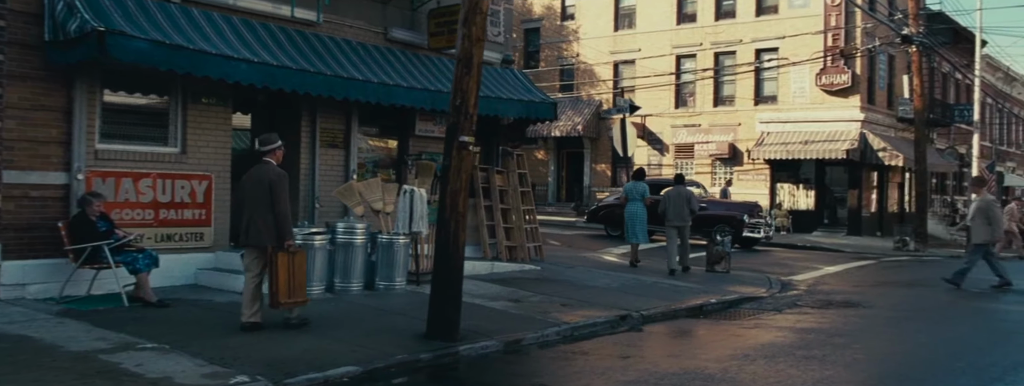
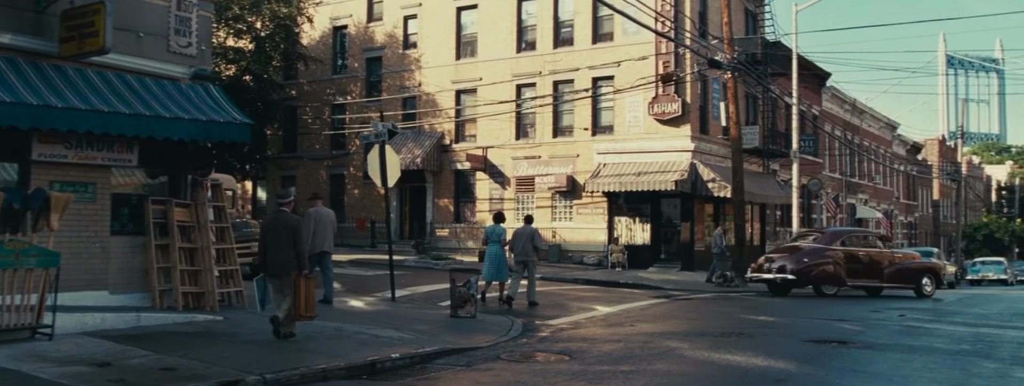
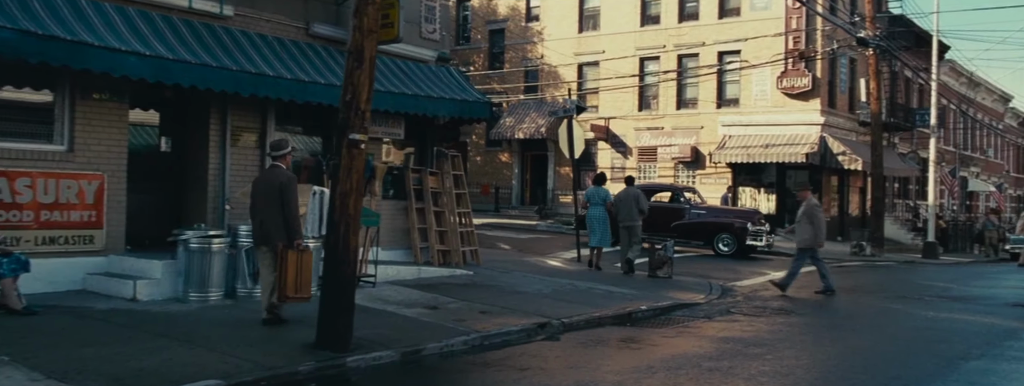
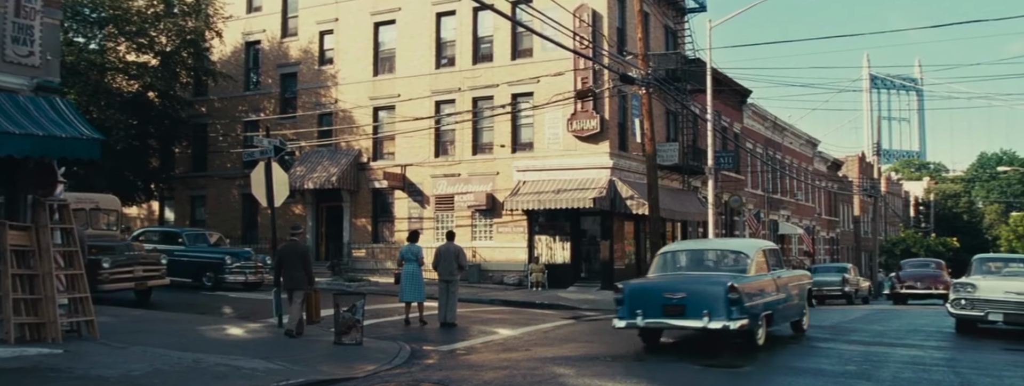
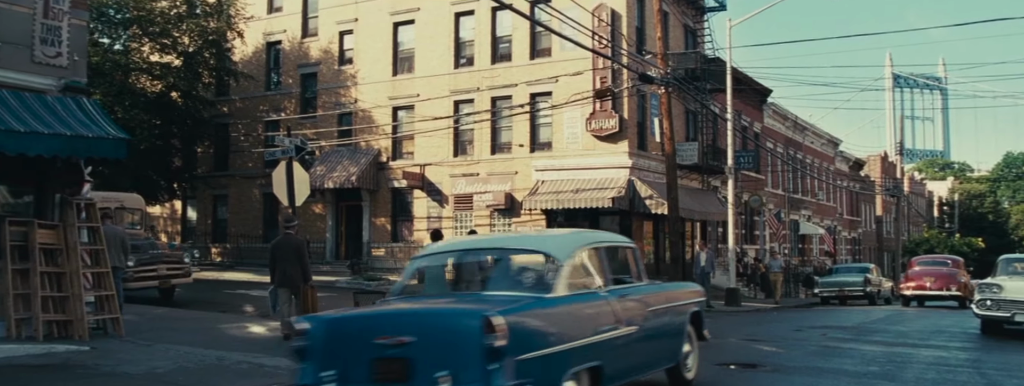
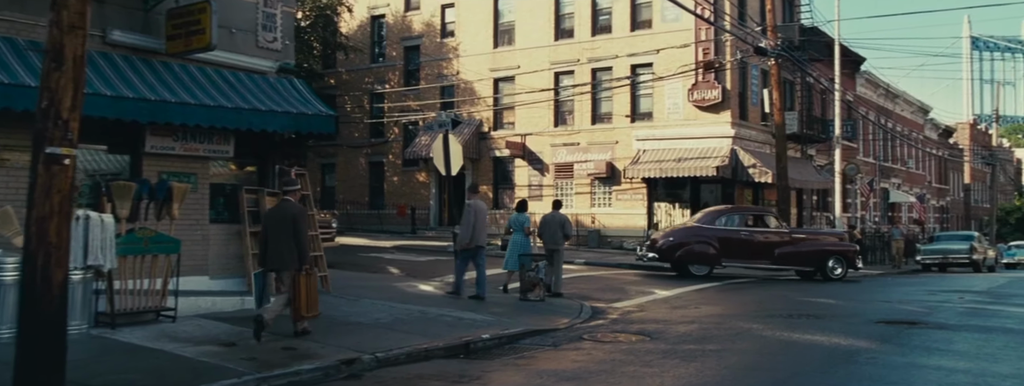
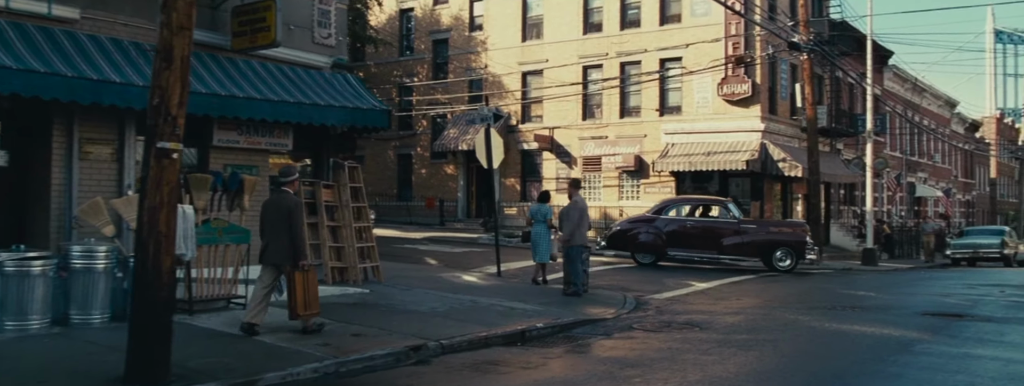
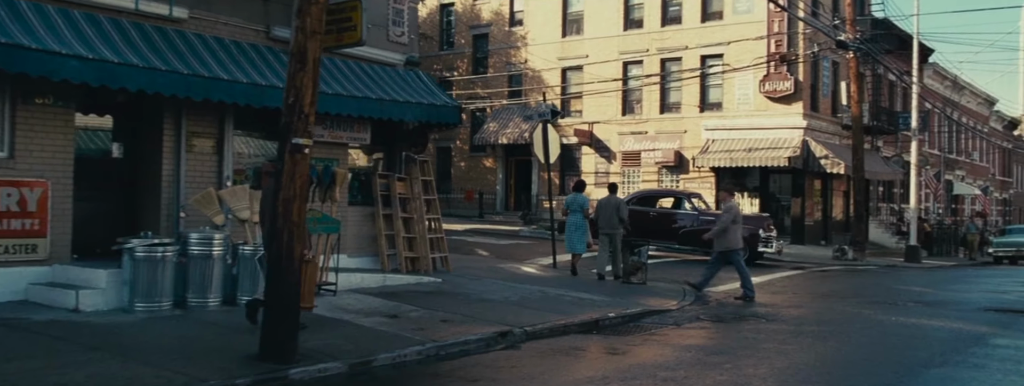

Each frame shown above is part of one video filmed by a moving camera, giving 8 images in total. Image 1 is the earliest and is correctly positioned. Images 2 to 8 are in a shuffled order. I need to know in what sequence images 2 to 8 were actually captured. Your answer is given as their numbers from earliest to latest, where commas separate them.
3, 8, 7, 6, 2, 5, 4
